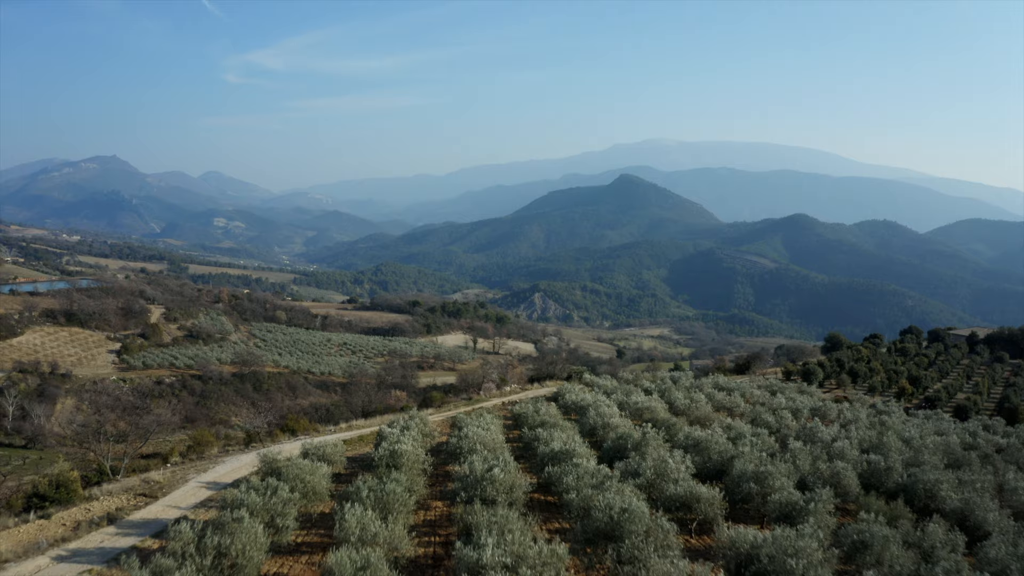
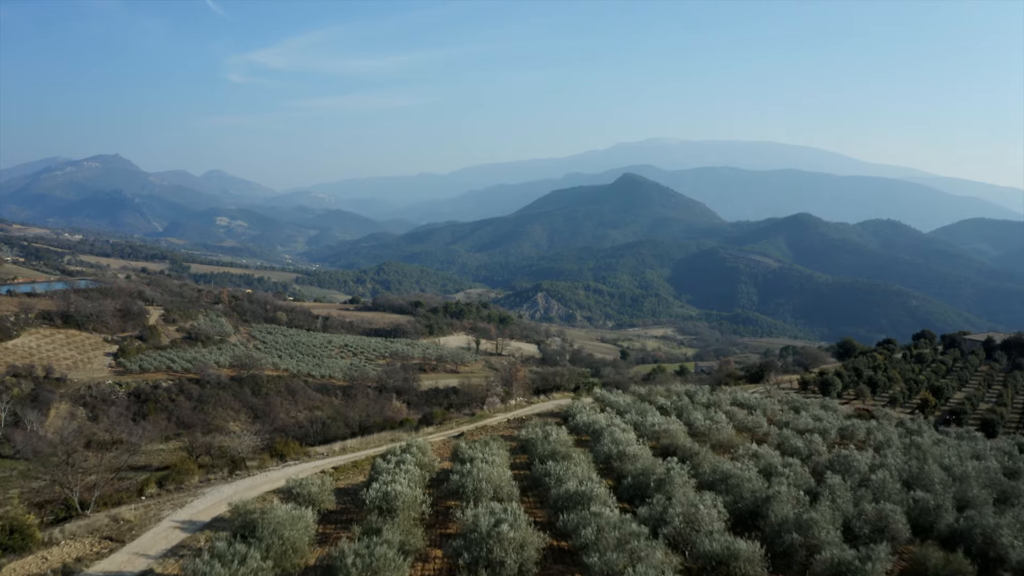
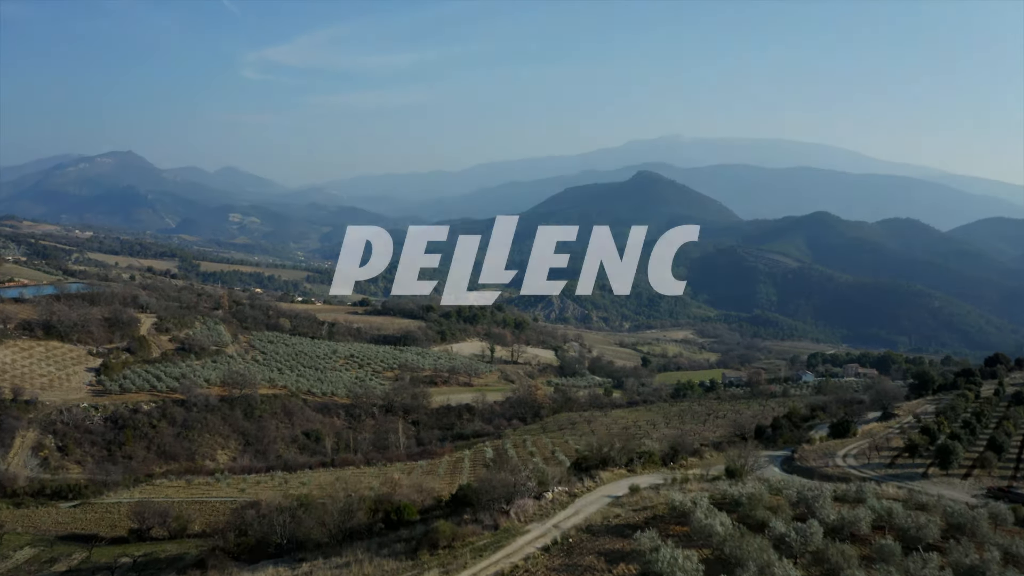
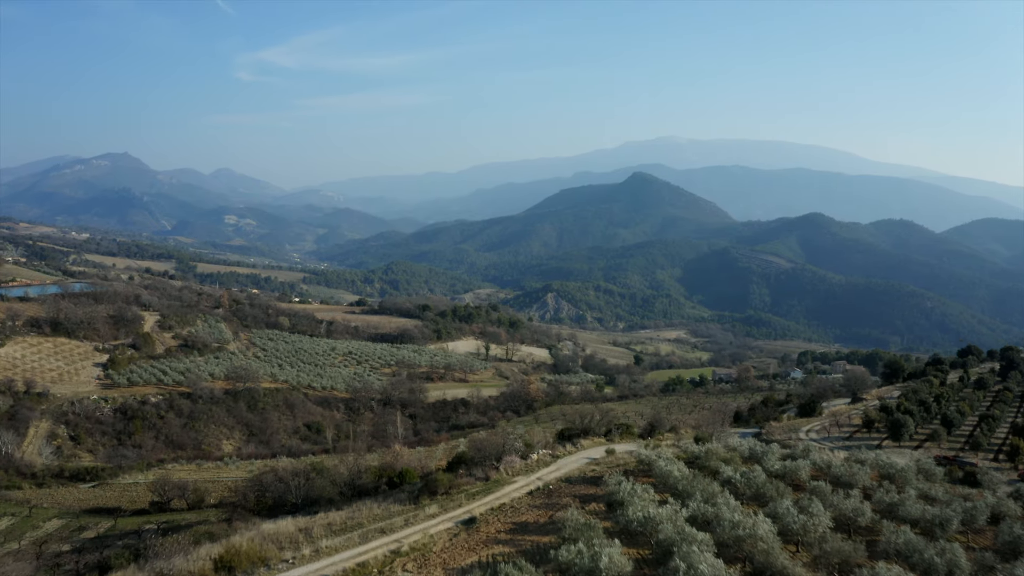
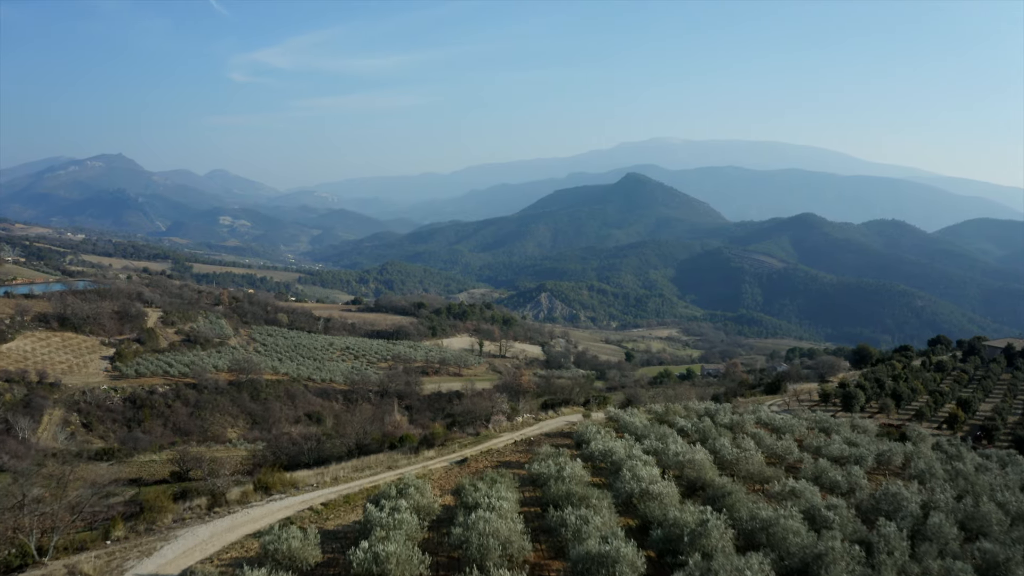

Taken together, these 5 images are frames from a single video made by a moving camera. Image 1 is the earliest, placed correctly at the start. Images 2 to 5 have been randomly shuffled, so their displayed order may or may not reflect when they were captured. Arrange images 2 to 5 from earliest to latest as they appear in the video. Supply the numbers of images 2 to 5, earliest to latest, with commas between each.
2, 5, 4, 3
